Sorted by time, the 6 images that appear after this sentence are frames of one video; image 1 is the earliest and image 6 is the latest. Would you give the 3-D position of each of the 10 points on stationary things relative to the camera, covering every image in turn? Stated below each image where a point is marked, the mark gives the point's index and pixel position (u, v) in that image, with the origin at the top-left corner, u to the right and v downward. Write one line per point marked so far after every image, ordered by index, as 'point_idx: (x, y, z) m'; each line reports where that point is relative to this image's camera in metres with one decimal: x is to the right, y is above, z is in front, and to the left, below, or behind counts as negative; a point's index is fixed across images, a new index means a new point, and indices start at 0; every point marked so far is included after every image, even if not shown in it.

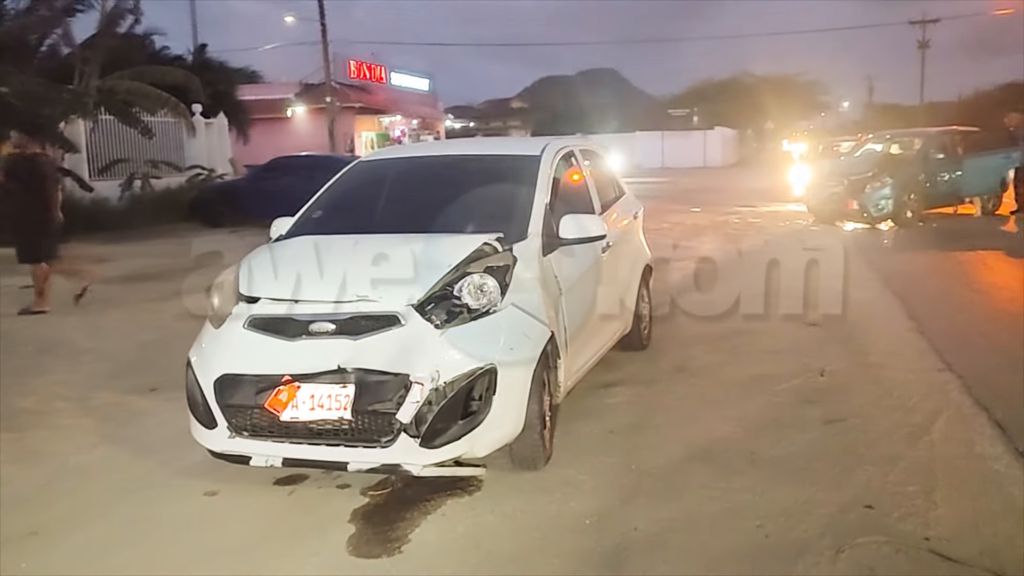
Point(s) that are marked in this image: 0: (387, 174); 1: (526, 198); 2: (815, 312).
0: (-0.8, +0.7, +6.0) m
1: (+0.1, +0.5, +5.4) m
2: (+3.0, -0.3, +9.0) m
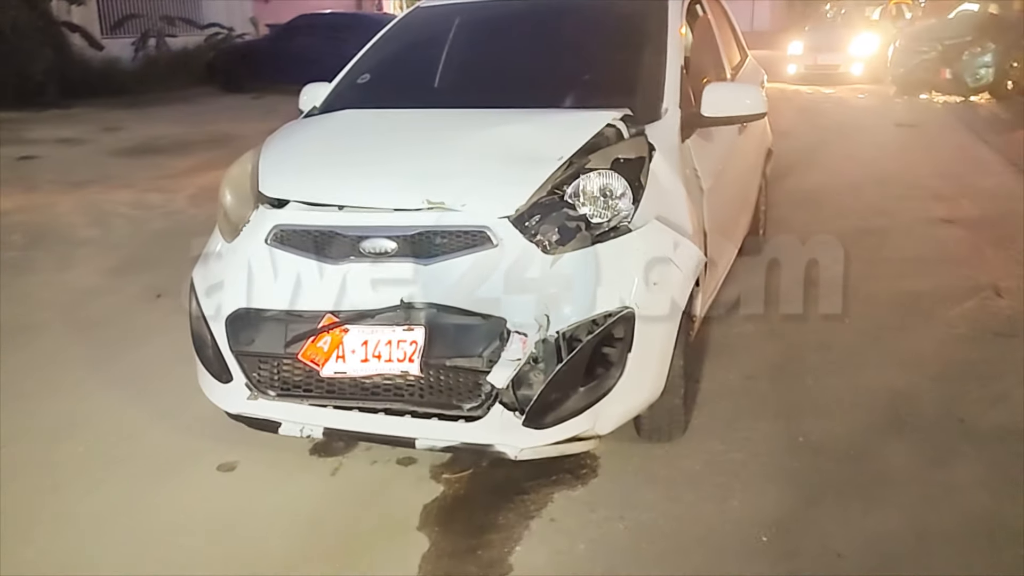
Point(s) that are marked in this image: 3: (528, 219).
0: (-0.3, +1.3, +4.5) m
1: (+0.6, +1.0, +3.9) m
2: (+3.6, +0.7, +7.5) m
3: (+0.1, +0.2, +3.0) m
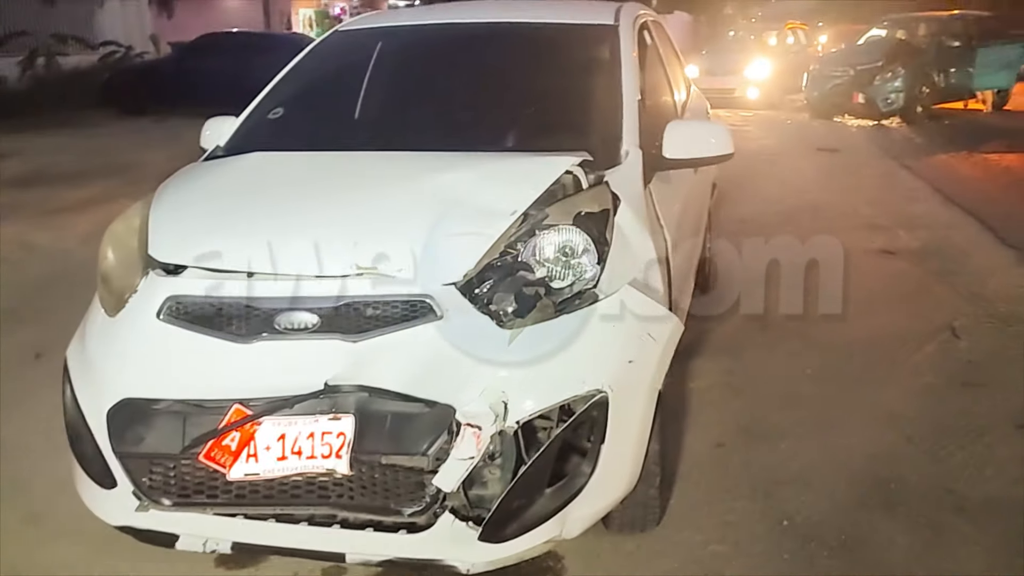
0: (-0.6, +1.0, +4.0) m
1: (+0.4, +0.7, +3.5) m
2: (+3.0, +0.4, +7.4) m
3: (-0.1, 0.0, +2.6) m
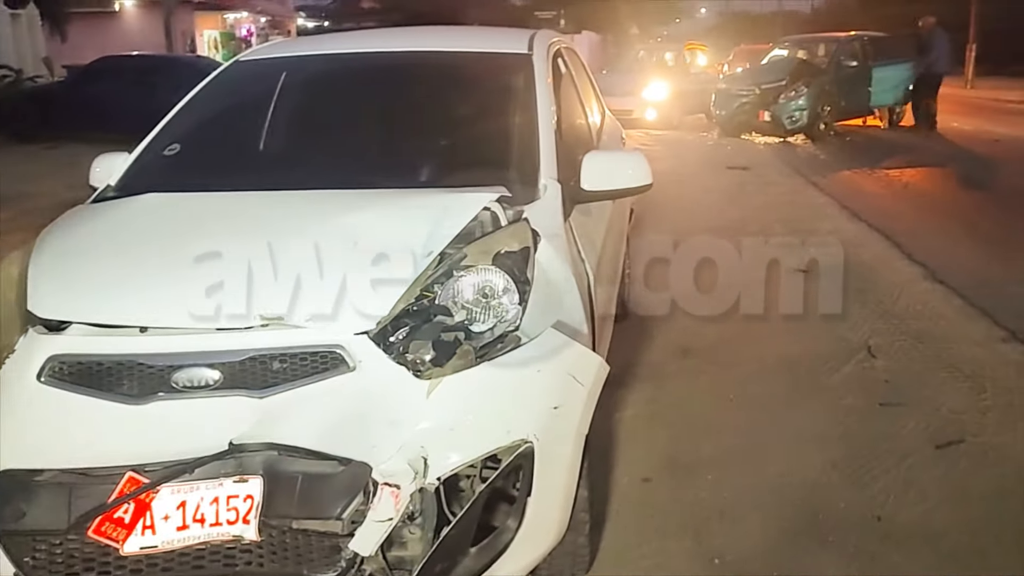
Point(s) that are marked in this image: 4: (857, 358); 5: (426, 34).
0: (-1.0, +0.8, +3.8) m
1: (0.0, +0.6, +3.4) m
2: (+2.4, +0.3, +7.5) m
3: (-0.3, -0.1, +2.4) m
4: (+1.9, -0.4, +5.0) m
5: (-0.4, +1.2, +4.1) m
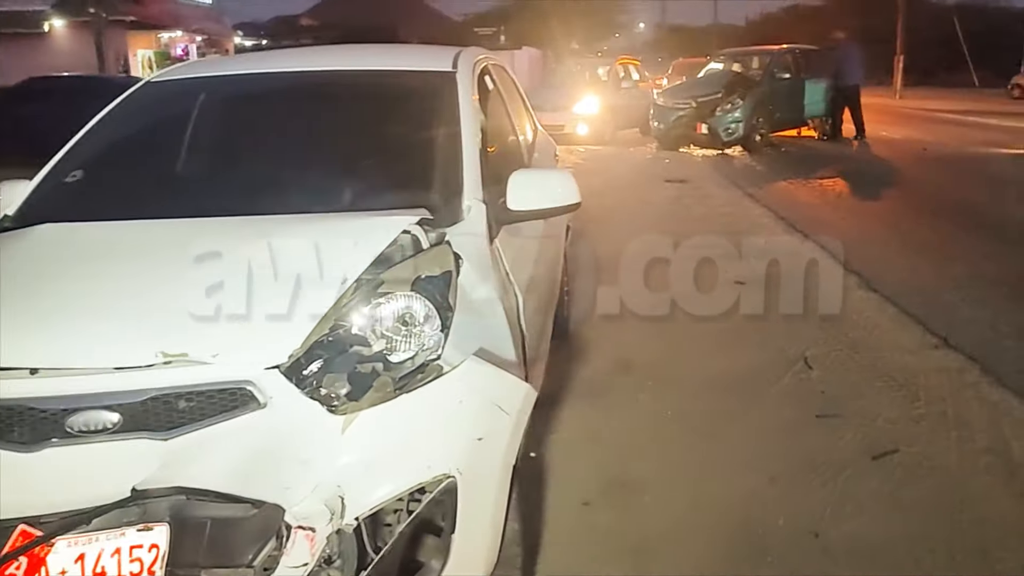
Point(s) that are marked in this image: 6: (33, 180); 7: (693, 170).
0: (-1.3, +0.7, +3.7) m
1: (-0.3, +0.5, +3.3) m
2: (+1.9, +0.2, +7.5) m
3: (-0.5, -0.2, +2.3) m
4: (+1.6, -0.5, +5.0) m
5: (-0.7, +1.0, +4.0) m
6: (-1.8, +0.4, +3.4) m
7: (+2.8, +1.8, +14.1) m
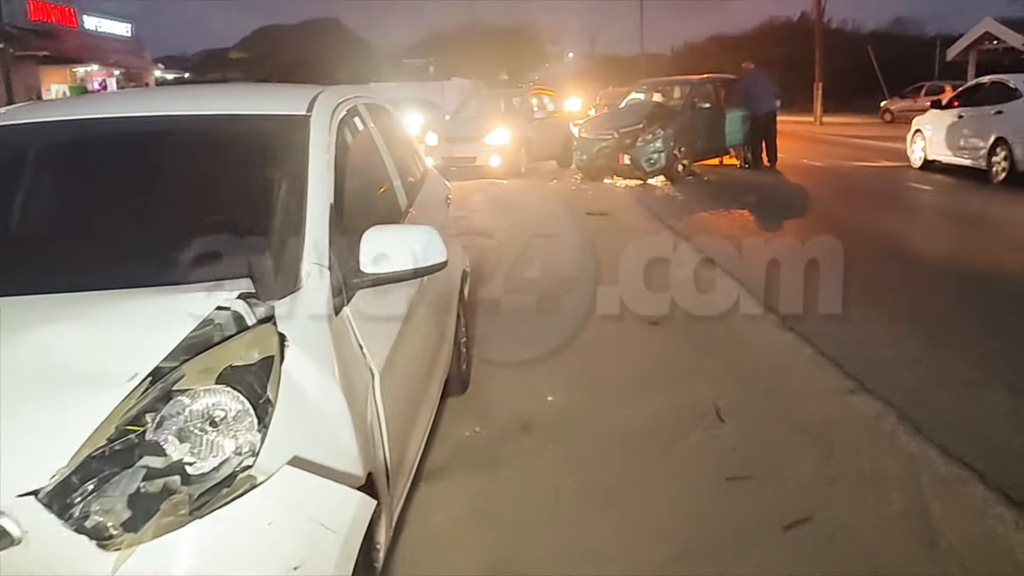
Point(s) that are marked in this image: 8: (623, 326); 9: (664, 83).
0: (-1.8, +0.5, +3.2) m
1: (-0.7, +0.3, +2.9) m
2: (+1.1, -0.1, +7.2) m
3: (-0.9, -0.4, +1.9) m
4: (+1.0, -0.7, +4.7) m
5: (-1.2, +0.8, +3.6) m
6: (-2.2, +0.1, +2.9) m
7: (+1.6, +1.3, +13.9) m
8: (+0.8, -0.3, +6.7) m
9: (+2.9, +4.0, +17.5) m
